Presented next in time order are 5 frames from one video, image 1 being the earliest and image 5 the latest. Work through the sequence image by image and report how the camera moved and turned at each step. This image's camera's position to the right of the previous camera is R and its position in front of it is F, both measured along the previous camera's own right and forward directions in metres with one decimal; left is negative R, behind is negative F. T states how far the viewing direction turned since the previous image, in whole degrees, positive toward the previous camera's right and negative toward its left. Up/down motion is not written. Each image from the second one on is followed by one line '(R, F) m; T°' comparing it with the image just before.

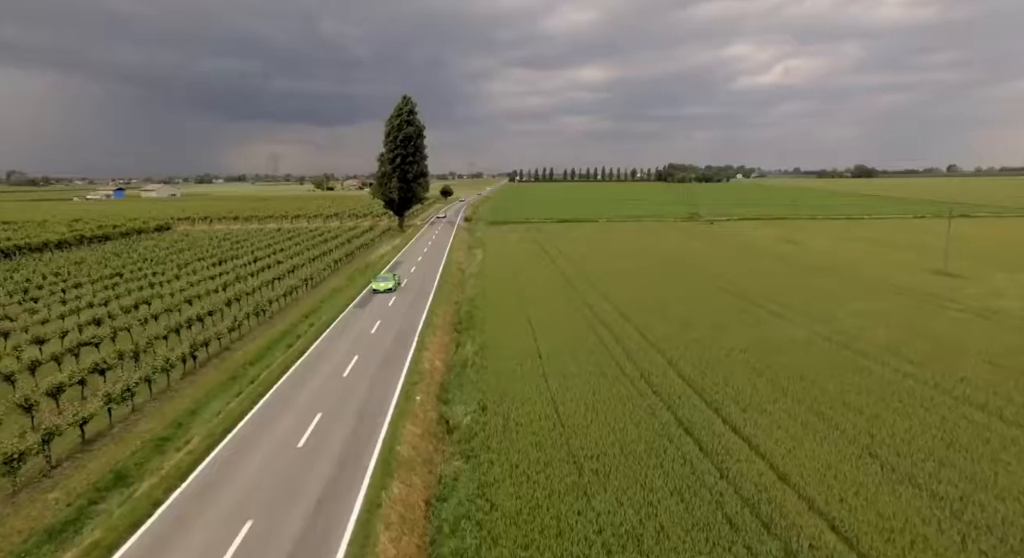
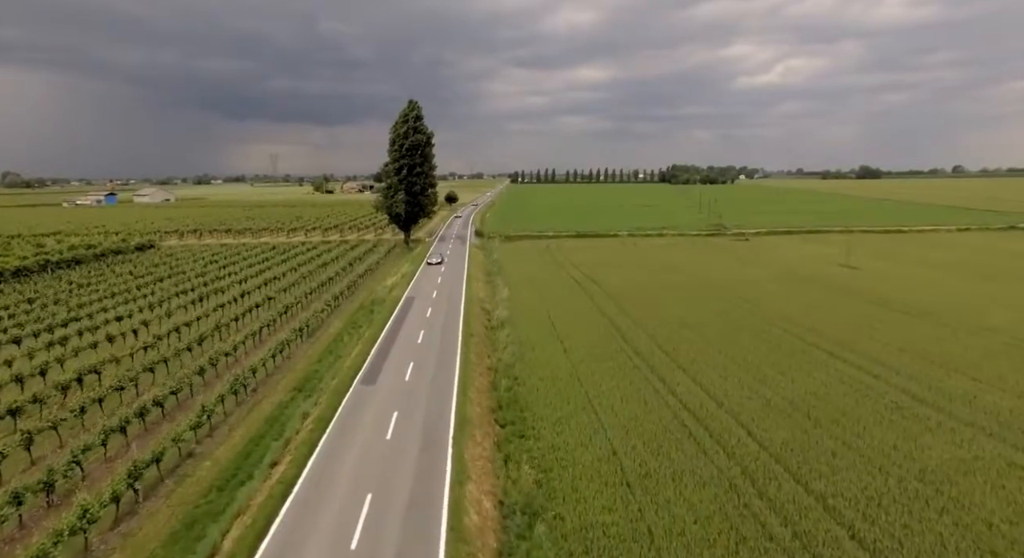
(-2.4, +7.2) m; 0°
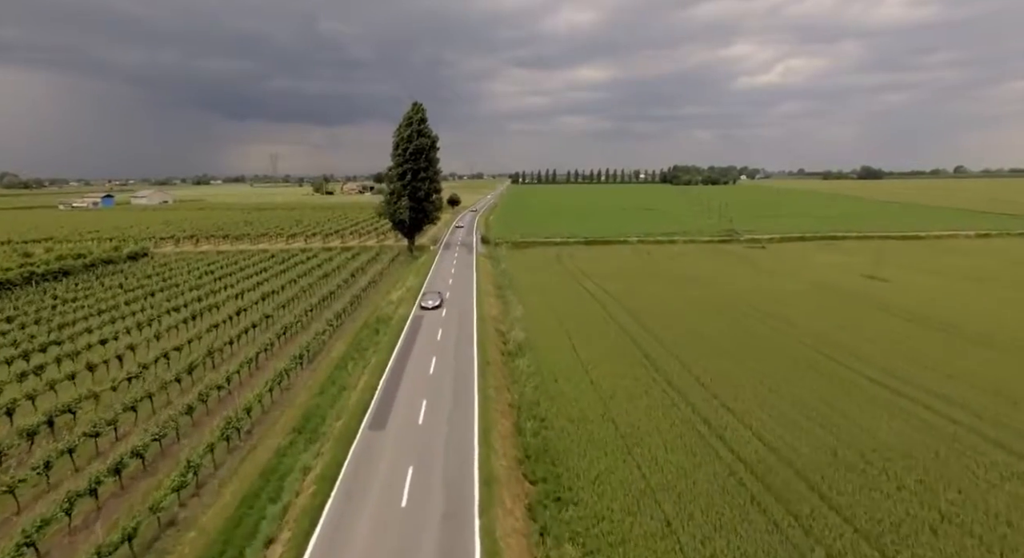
(-1.1, +2.8) m; 0°
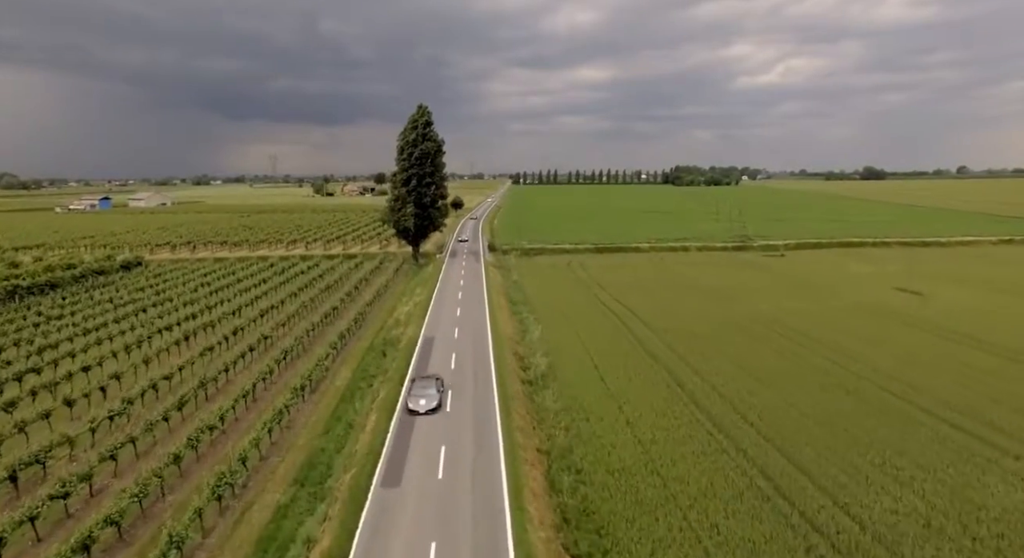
(-1.2, +2.8) m; 0°
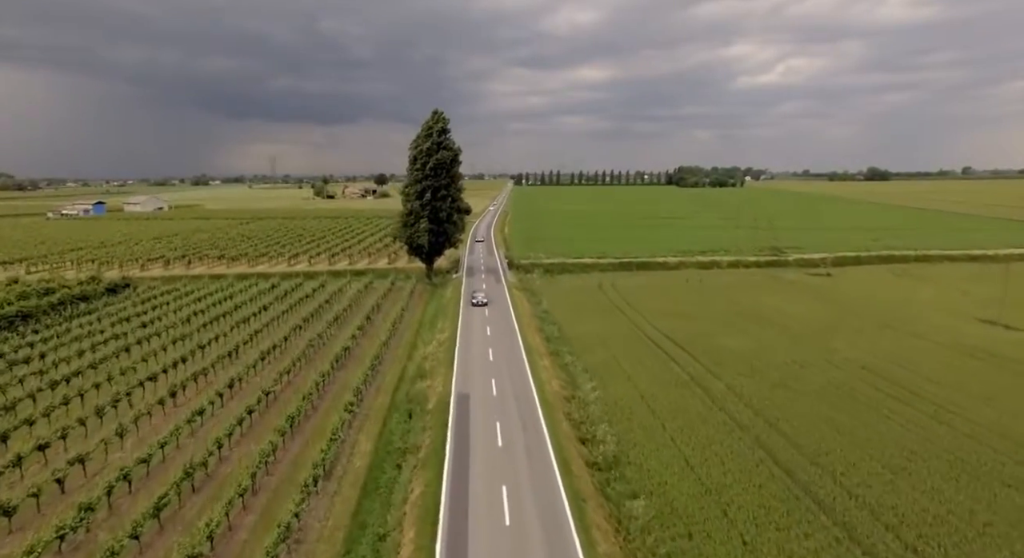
(-2.8, +5.8) m; 0°
